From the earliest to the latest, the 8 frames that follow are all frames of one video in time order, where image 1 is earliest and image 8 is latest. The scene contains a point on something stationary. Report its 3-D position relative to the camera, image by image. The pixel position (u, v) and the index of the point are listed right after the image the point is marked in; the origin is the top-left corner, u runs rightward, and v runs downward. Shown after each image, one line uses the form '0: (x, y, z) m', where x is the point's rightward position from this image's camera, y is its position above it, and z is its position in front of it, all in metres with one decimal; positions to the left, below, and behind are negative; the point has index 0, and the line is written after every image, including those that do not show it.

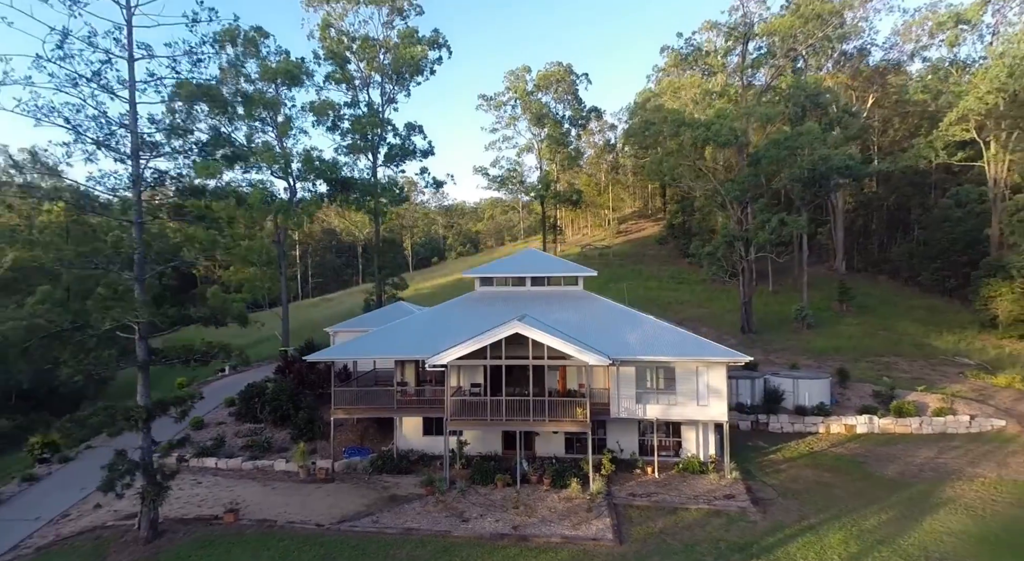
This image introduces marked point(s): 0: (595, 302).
0: (+2.3, -0.6, +17.2) m
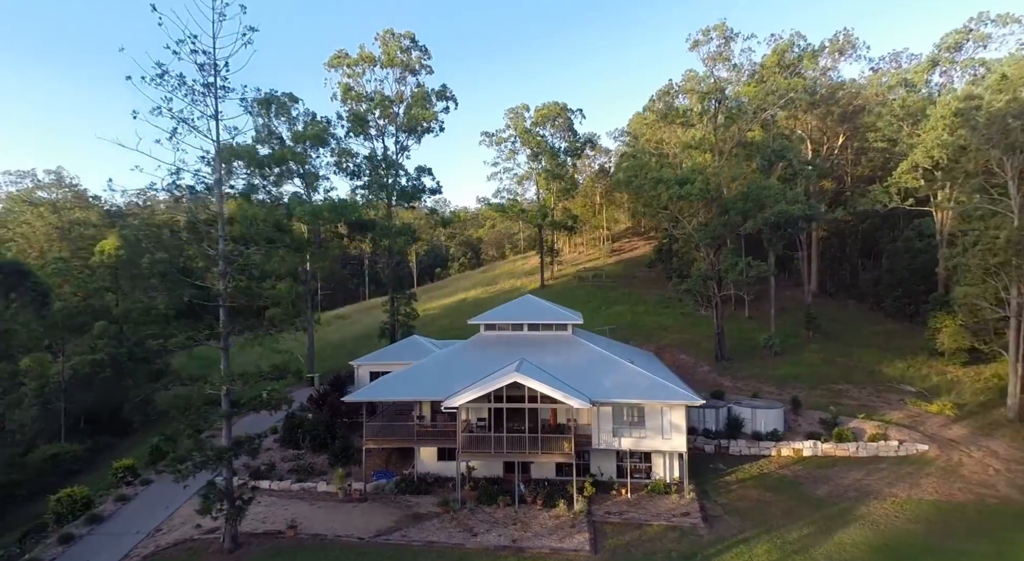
0: (+2.3, -2.2, +20.4) m
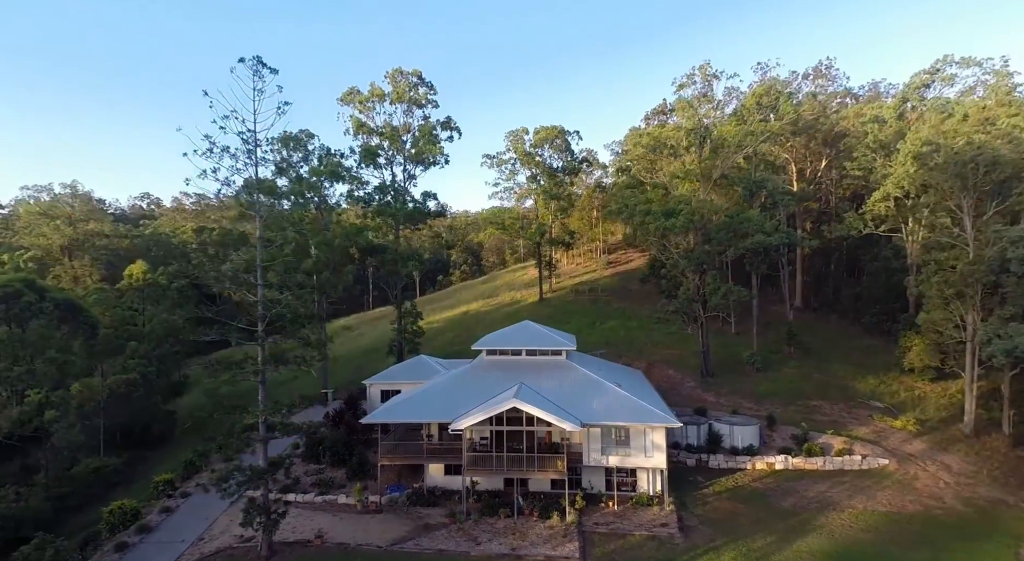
0: (+2.3, -3.3, +22.6) m
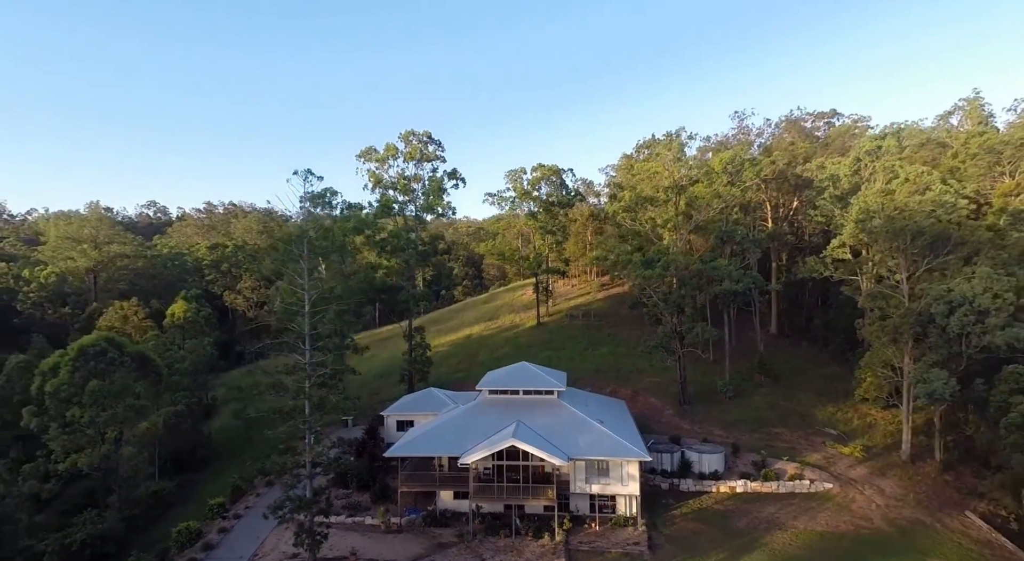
0: (+2.2, -5.5, +26.5) m
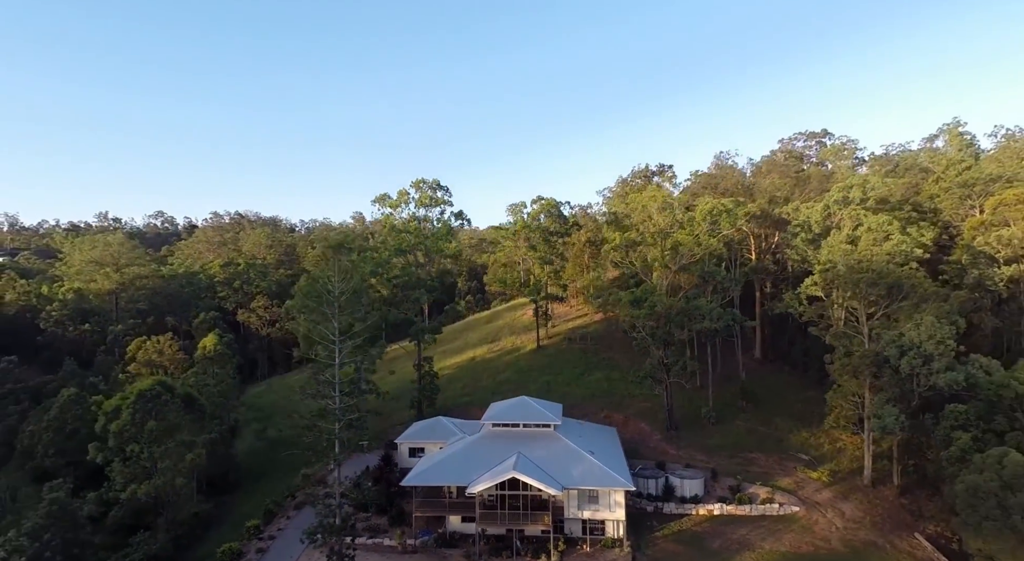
0: (+2.3, -7.7, +29.8) m
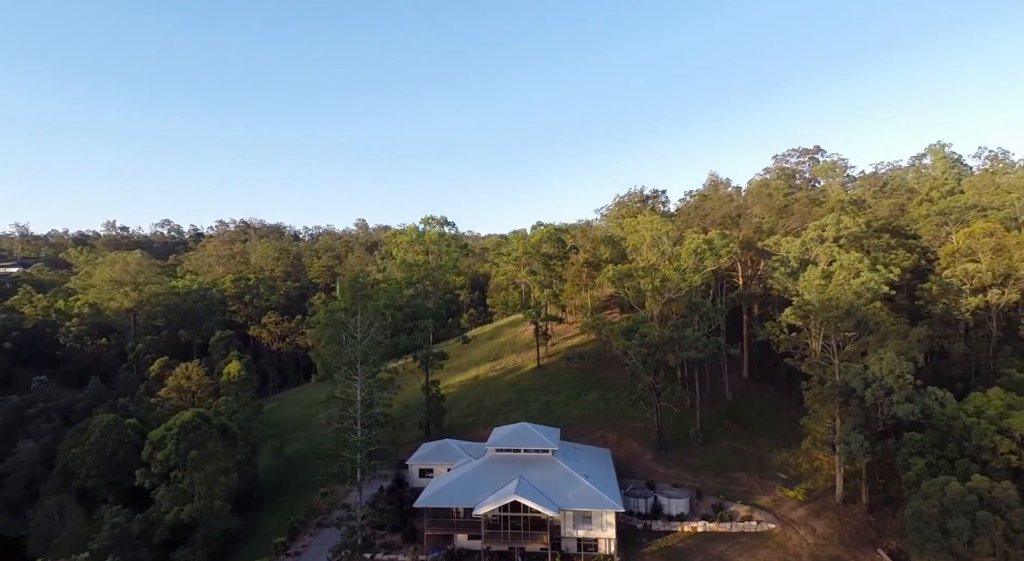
0: (+2.4, -9.8, +32.8) m
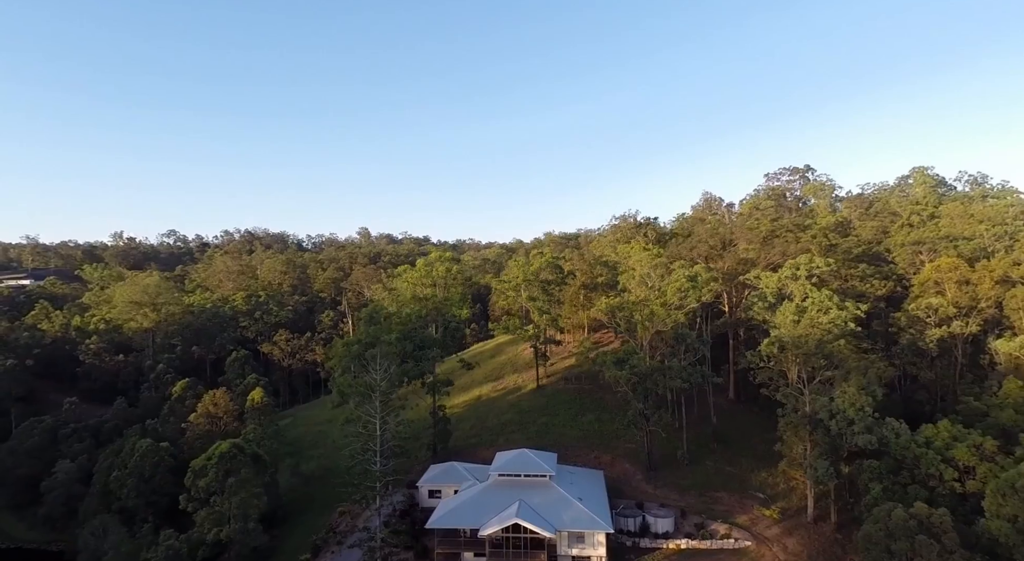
0: (+2.5, -12.2, +36.4) m
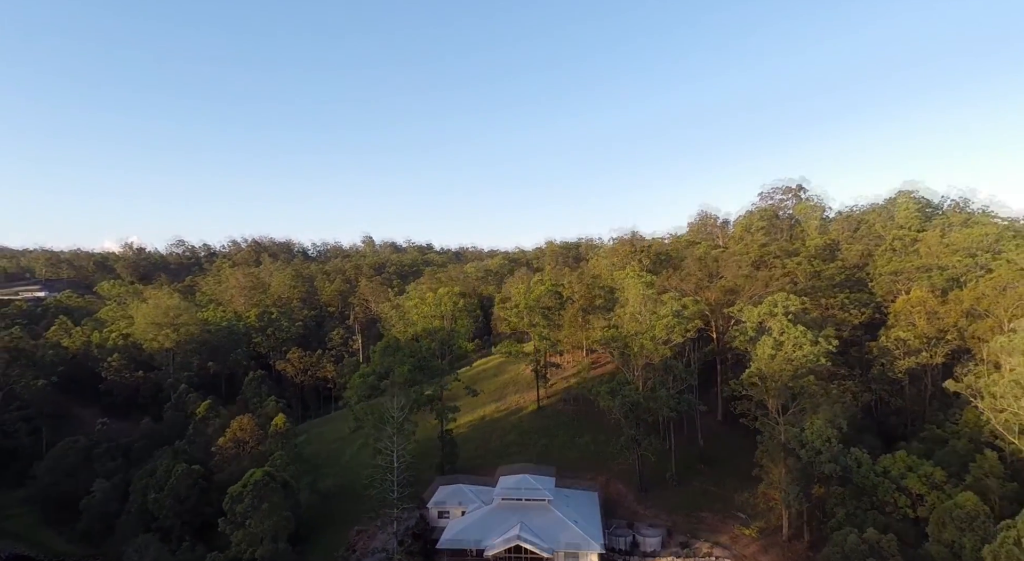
0: (+2.6, -15.1, +40.4) m
